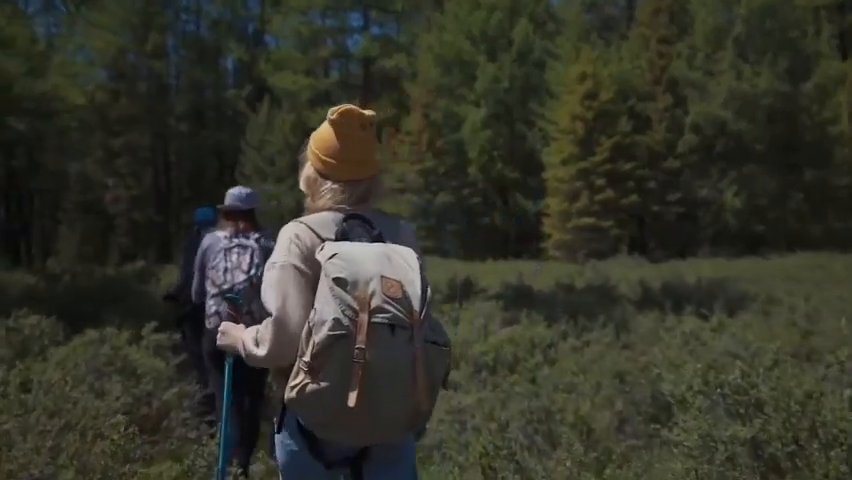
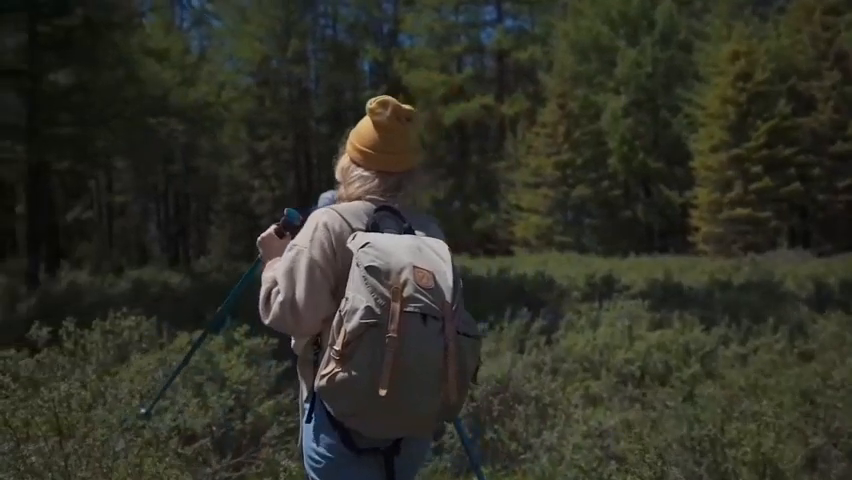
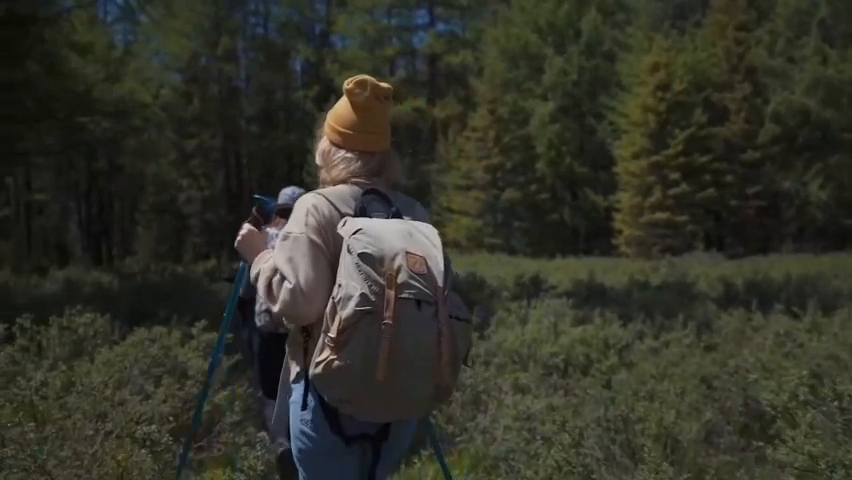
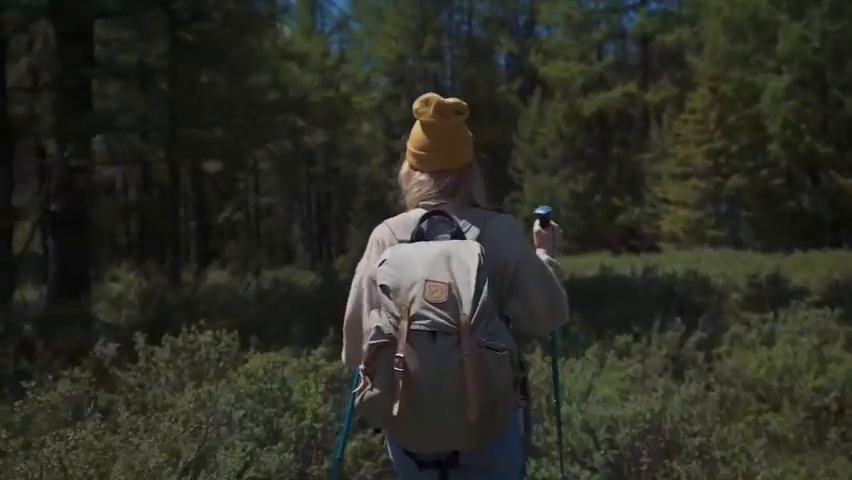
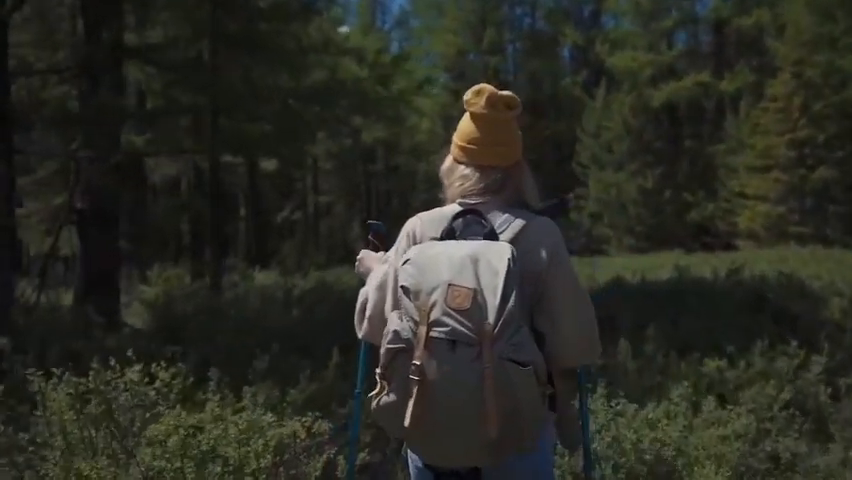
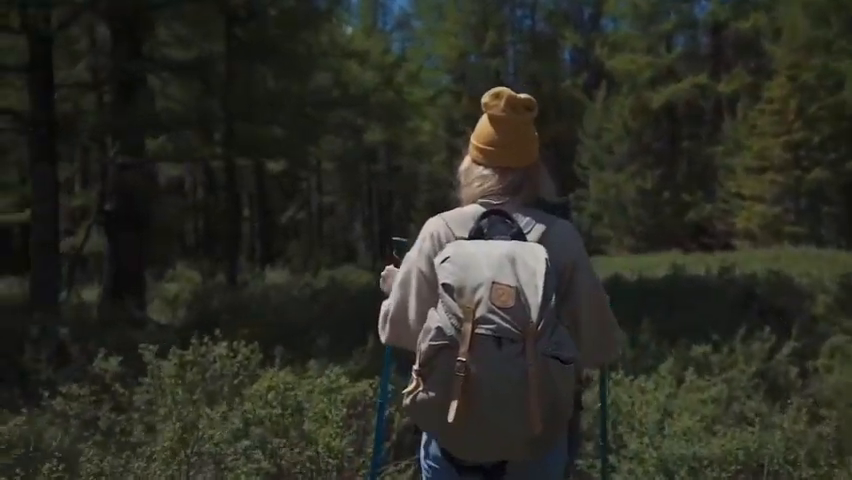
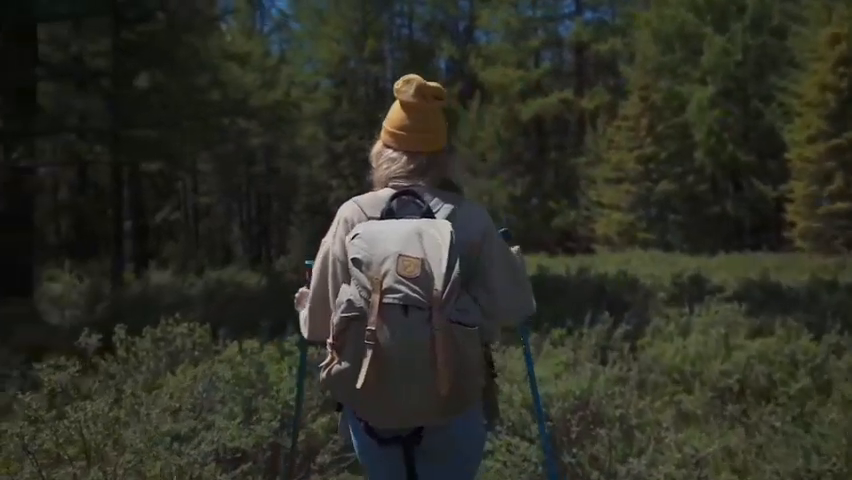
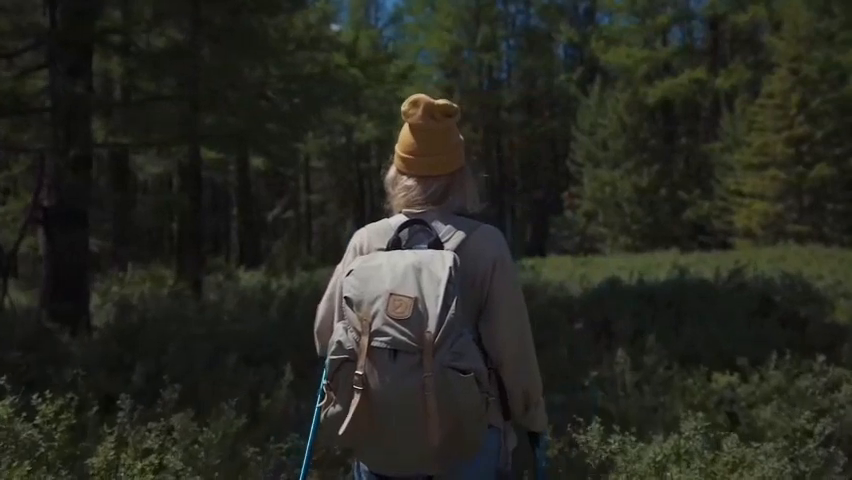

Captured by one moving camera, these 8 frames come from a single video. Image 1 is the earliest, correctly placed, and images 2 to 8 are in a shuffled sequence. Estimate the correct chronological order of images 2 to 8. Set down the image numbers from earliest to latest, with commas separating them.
3, 2, 7, 4, 6, 5, 8
